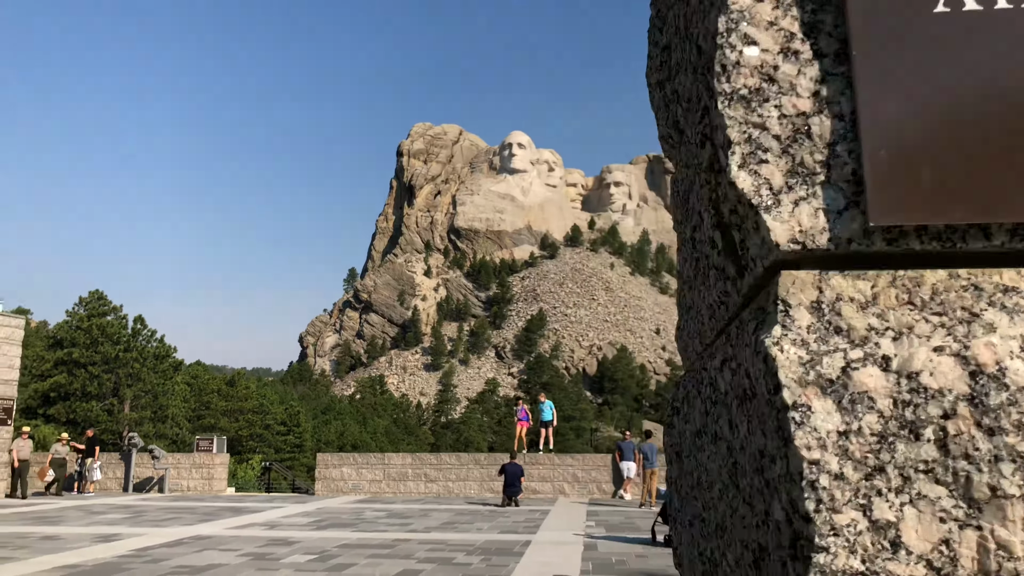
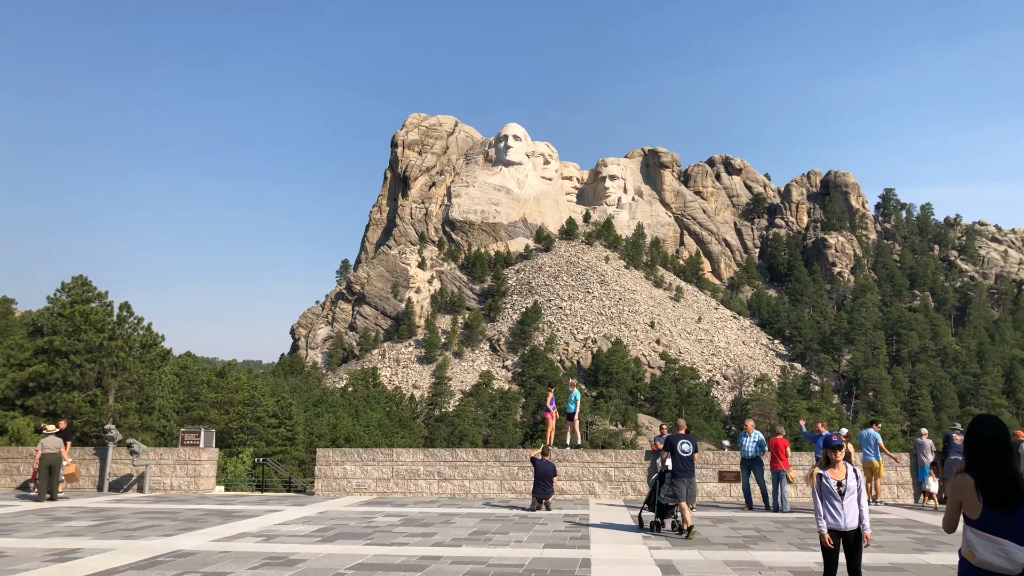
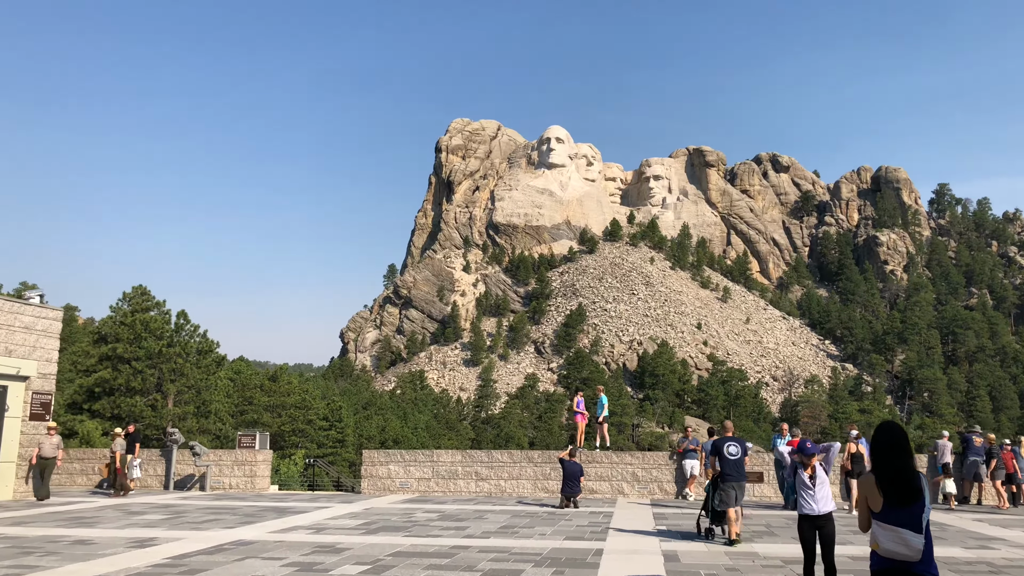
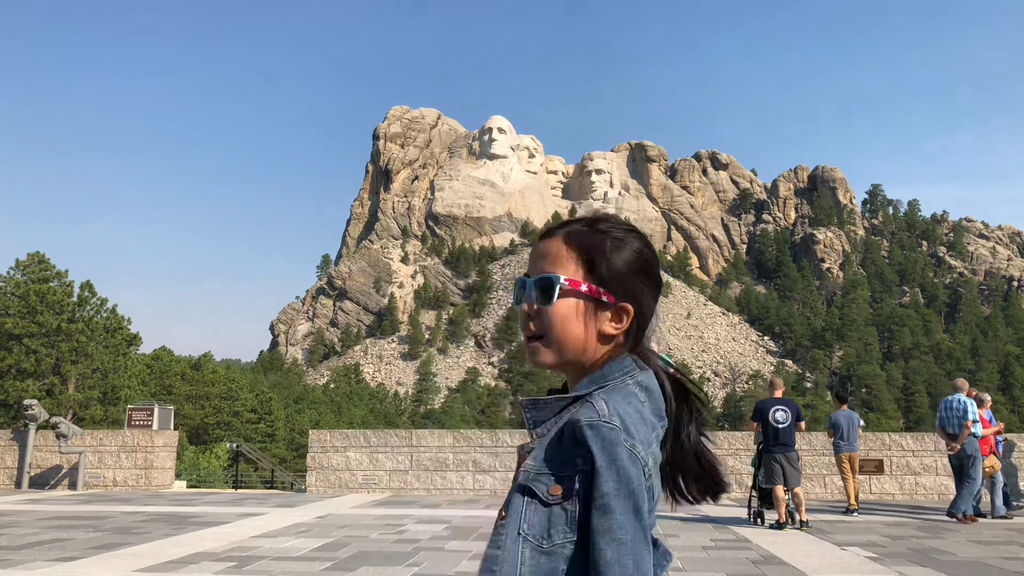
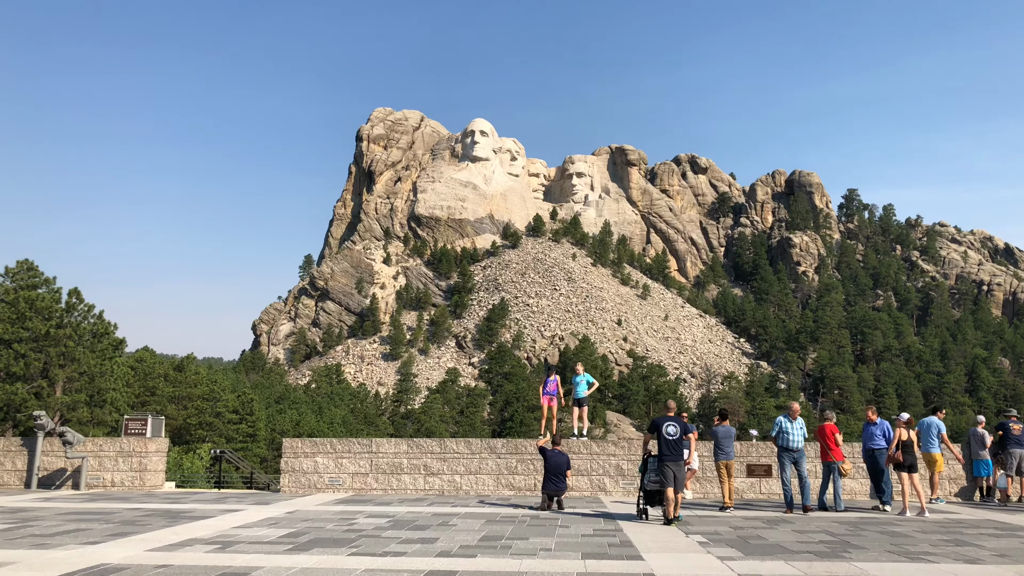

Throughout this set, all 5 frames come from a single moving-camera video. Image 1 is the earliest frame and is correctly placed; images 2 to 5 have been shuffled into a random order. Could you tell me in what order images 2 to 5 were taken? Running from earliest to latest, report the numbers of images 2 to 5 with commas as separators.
3, 2, 5, 4
